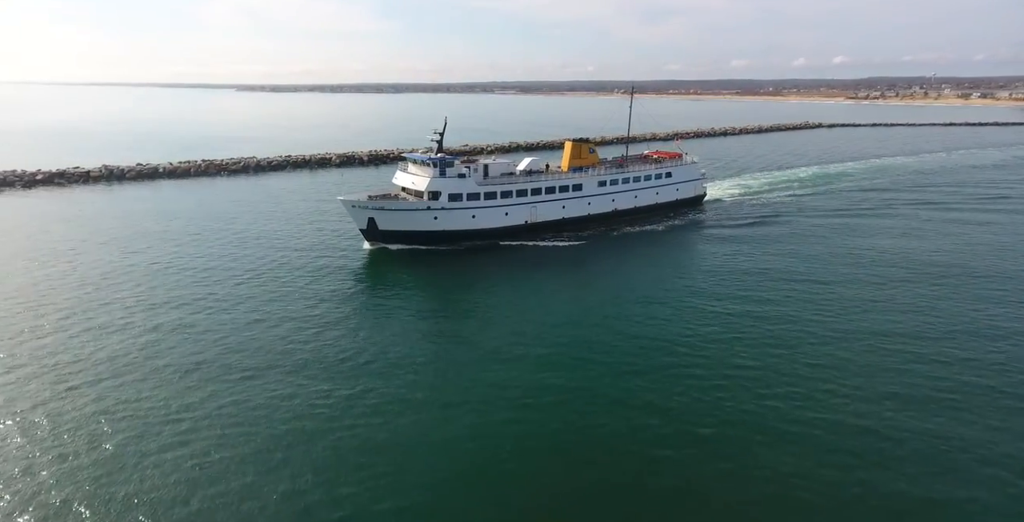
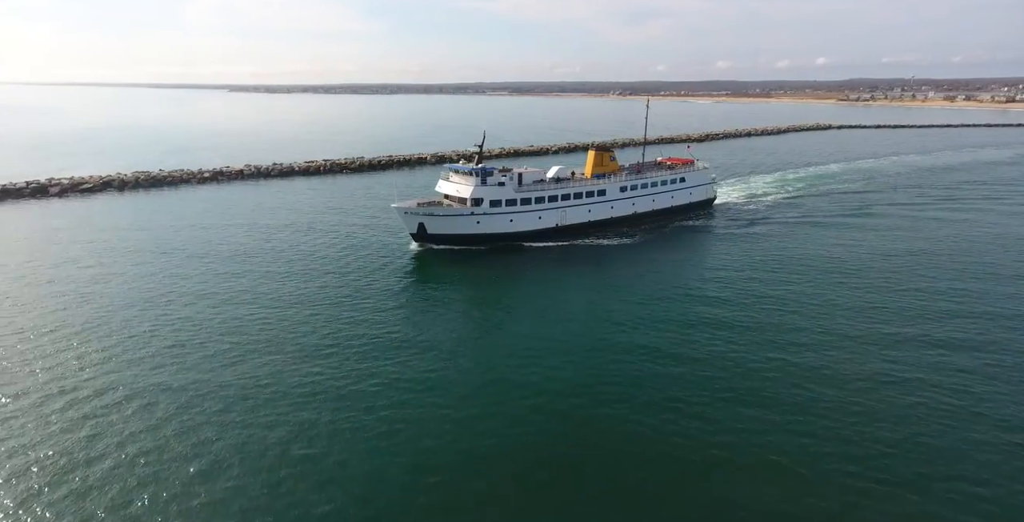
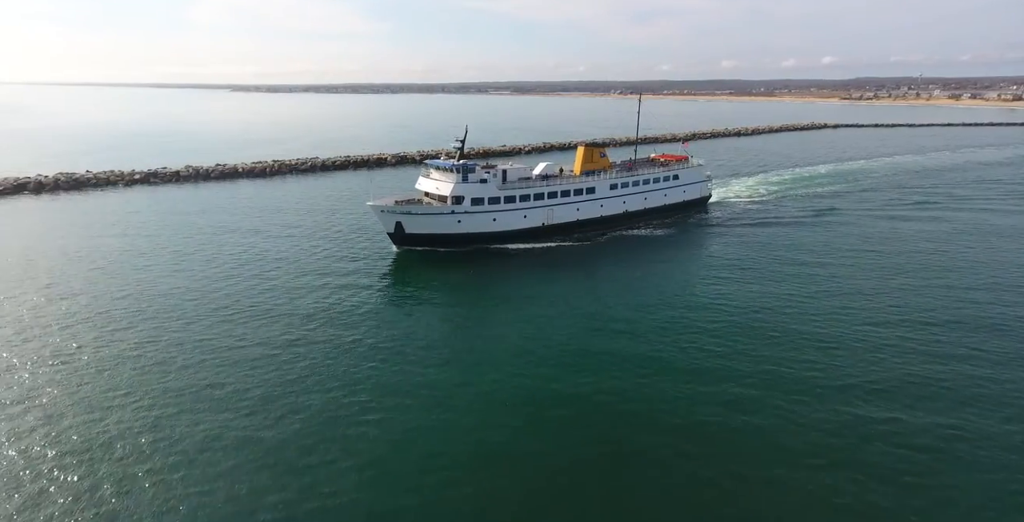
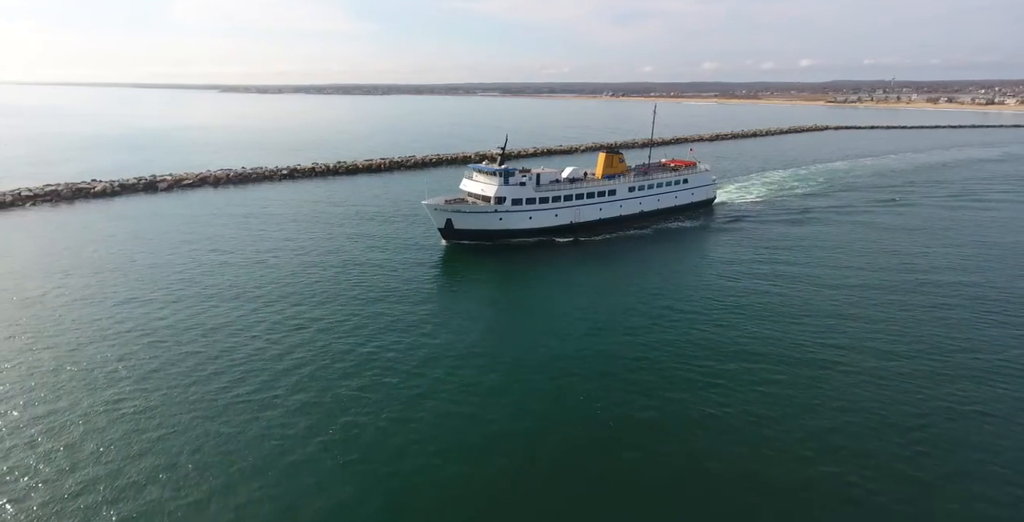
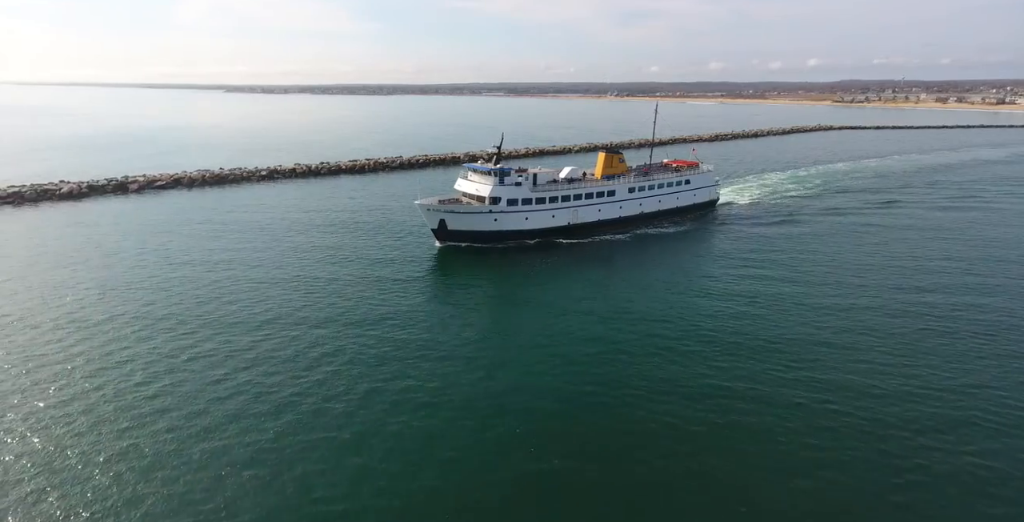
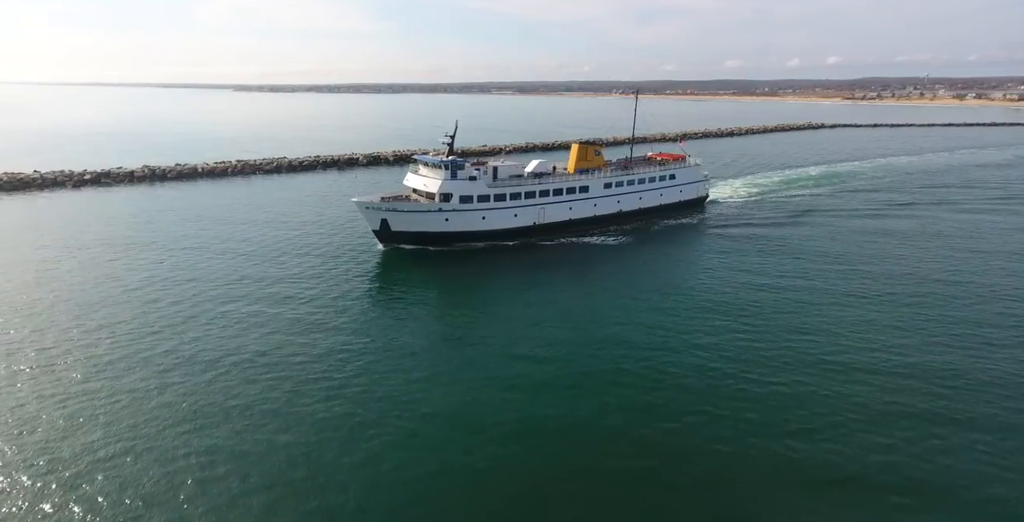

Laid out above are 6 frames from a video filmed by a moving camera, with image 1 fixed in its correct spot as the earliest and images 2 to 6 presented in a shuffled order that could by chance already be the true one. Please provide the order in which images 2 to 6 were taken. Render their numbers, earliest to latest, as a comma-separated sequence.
6, 3, 2, 5, 4
